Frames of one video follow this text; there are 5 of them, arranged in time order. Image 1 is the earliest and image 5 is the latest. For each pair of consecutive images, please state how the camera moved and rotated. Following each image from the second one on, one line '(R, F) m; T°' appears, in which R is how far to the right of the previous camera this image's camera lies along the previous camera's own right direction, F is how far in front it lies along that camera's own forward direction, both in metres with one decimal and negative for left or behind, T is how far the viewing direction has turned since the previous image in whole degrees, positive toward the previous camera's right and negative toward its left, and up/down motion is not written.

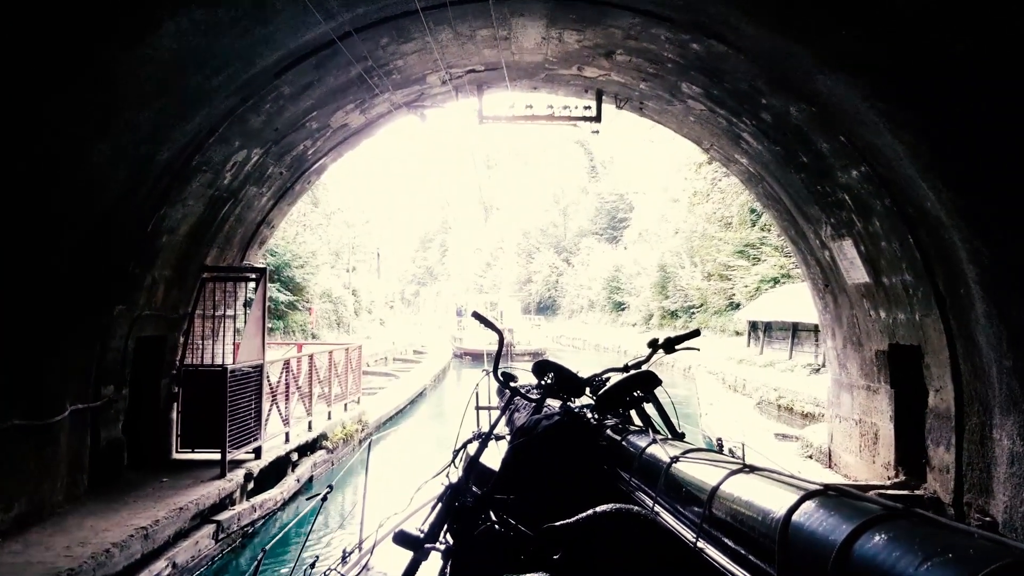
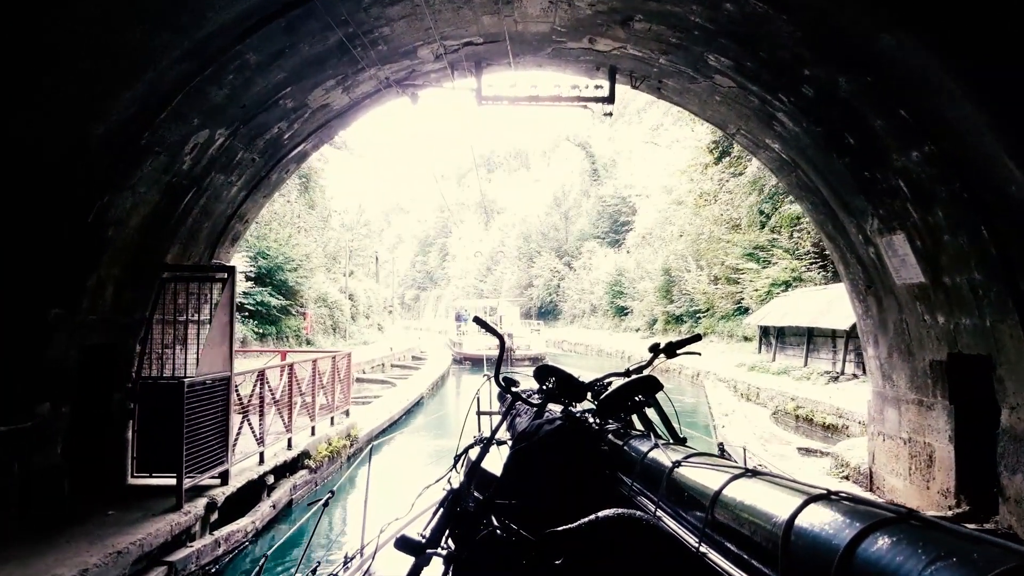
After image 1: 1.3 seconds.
(0.0, +0.7) m; 0°
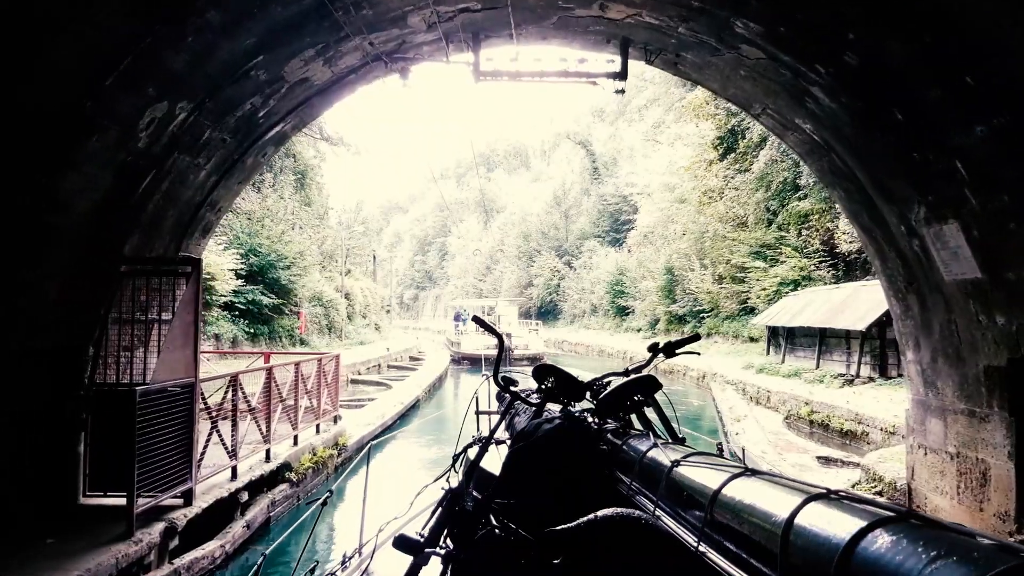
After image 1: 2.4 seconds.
(0.0, +0.5) m; 0°
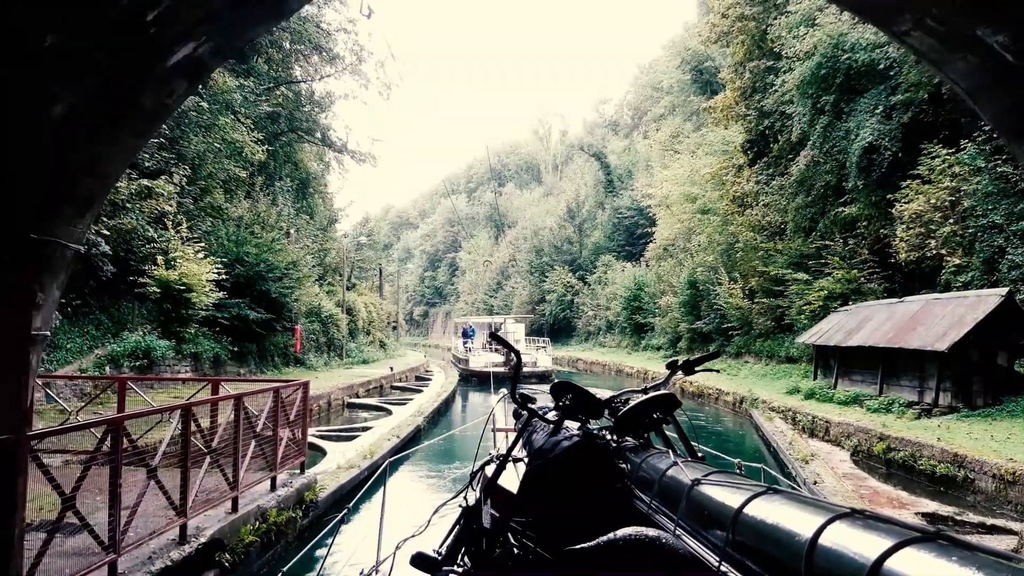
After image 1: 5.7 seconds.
(-0.1, +1.6) m; -1°
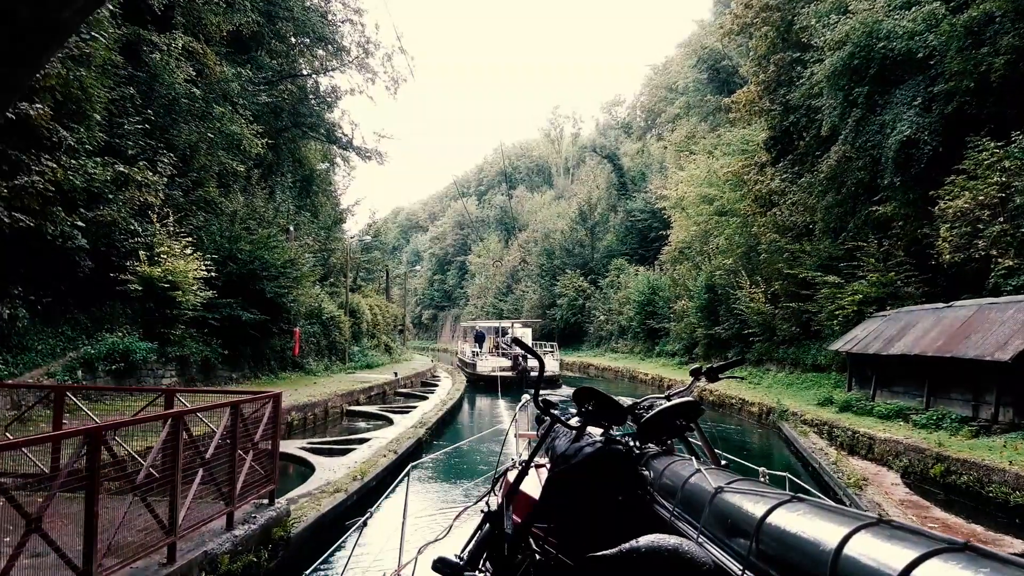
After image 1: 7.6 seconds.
(0.0, +0.9) m; -1°
